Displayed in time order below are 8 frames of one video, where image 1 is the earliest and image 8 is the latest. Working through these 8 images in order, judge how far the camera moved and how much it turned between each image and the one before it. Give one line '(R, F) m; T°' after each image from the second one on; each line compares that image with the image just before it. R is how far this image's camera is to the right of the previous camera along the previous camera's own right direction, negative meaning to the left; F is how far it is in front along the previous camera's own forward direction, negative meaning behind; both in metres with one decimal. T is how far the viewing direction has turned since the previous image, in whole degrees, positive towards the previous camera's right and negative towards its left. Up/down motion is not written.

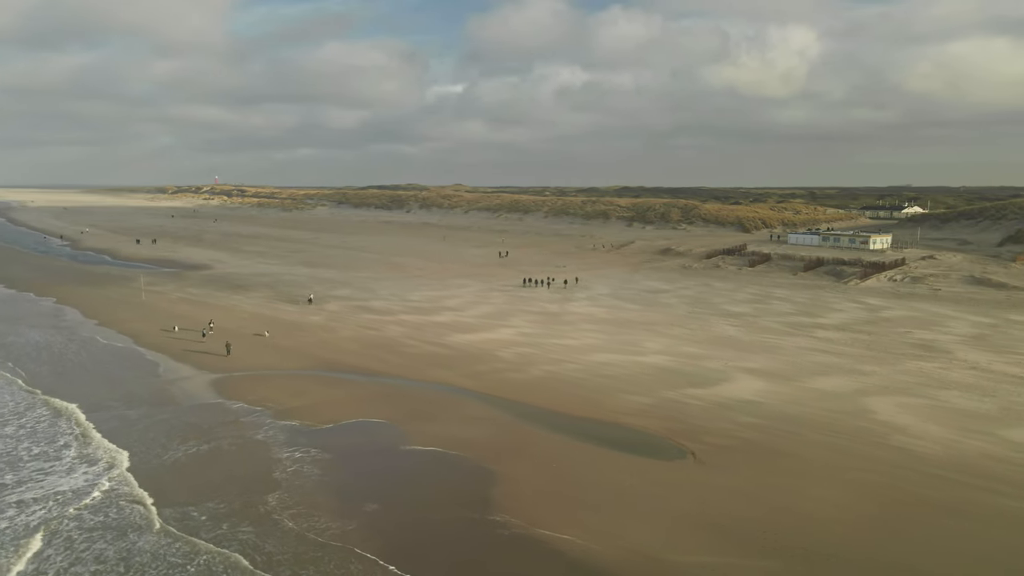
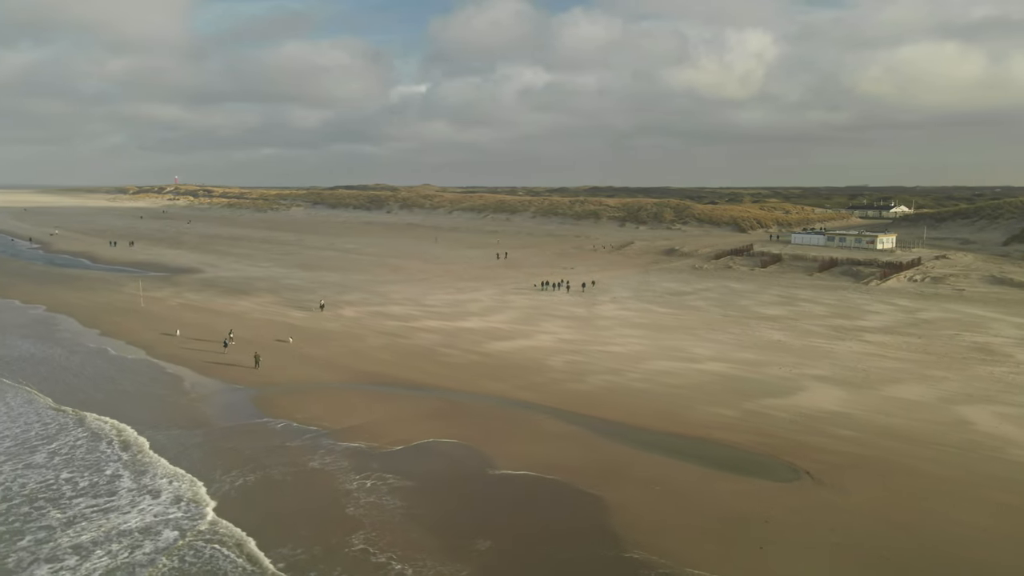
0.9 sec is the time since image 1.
(-2.7, +1.5) m; +3°
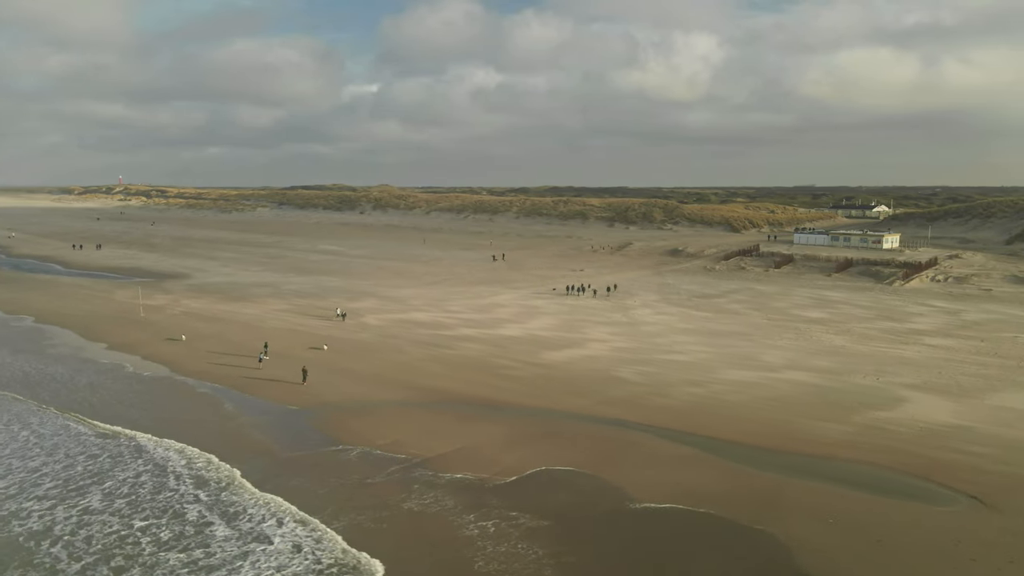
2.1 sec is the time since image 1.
(-3.4, +1.8) m; +3°
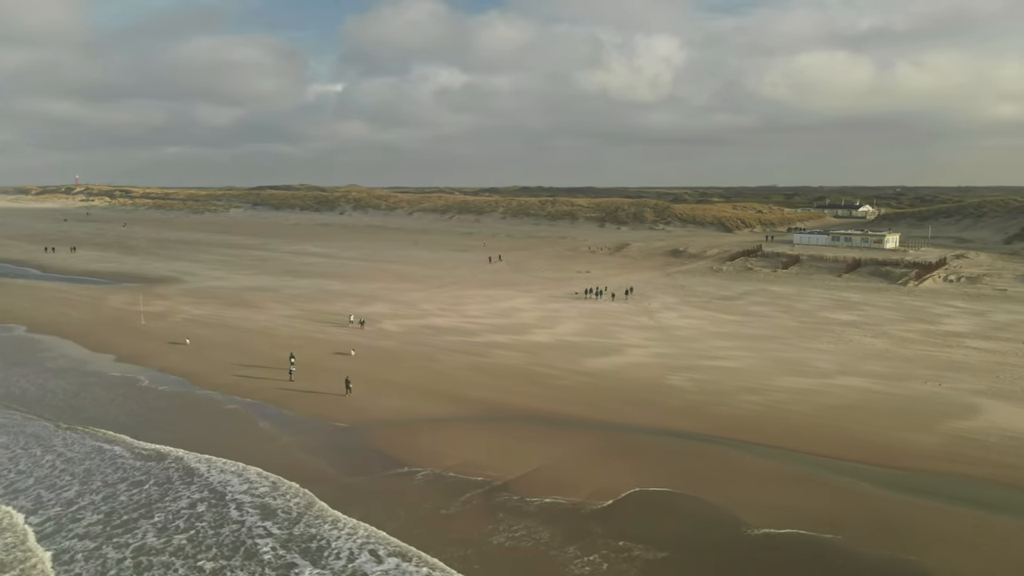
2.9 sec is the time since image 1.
(-2.4, +1.2) m; +2°
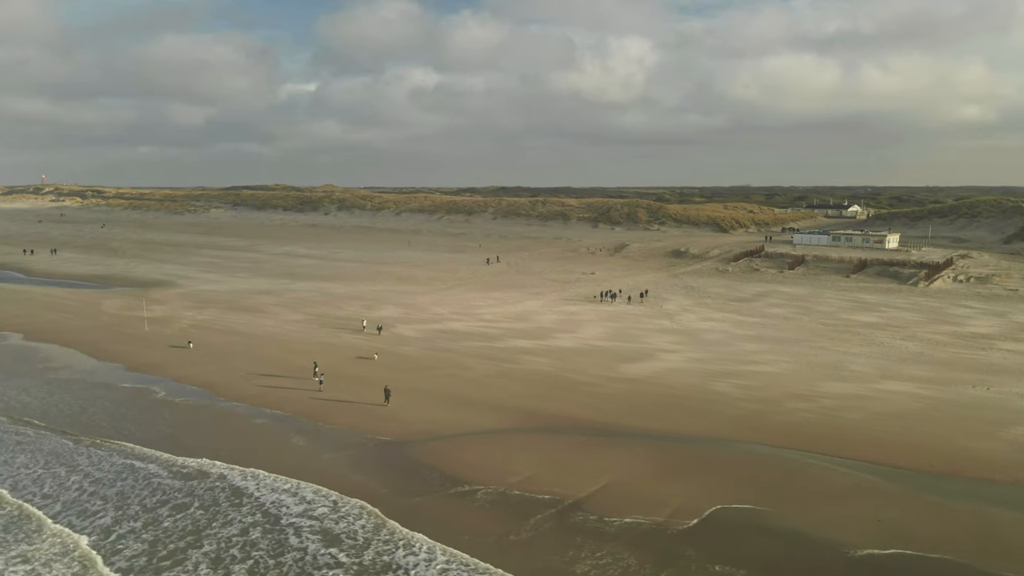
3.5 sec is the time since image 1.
(-1.8, +0.9) m; +2°
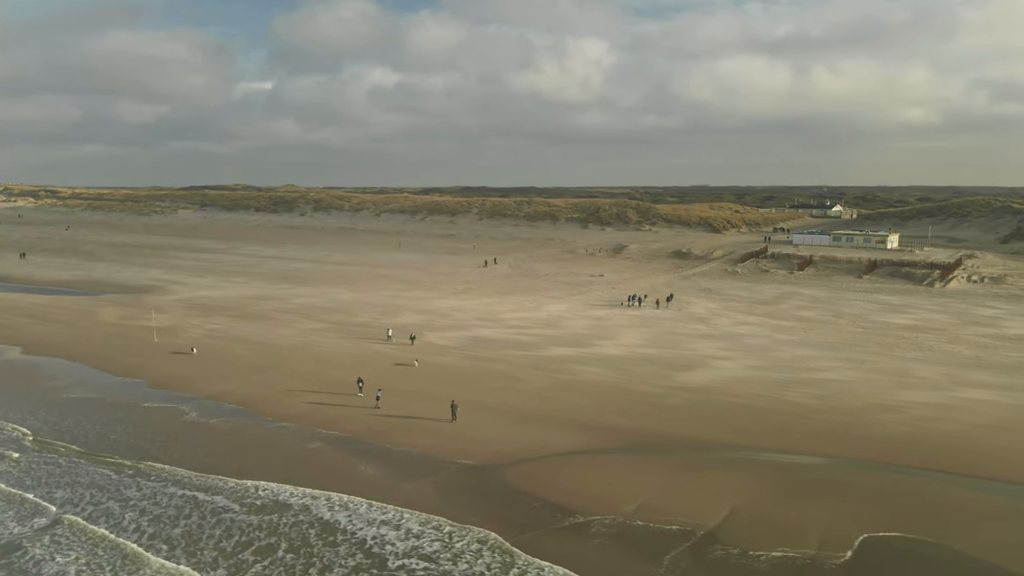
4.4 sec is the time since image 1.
(-2.8, +1.4) m; +3°
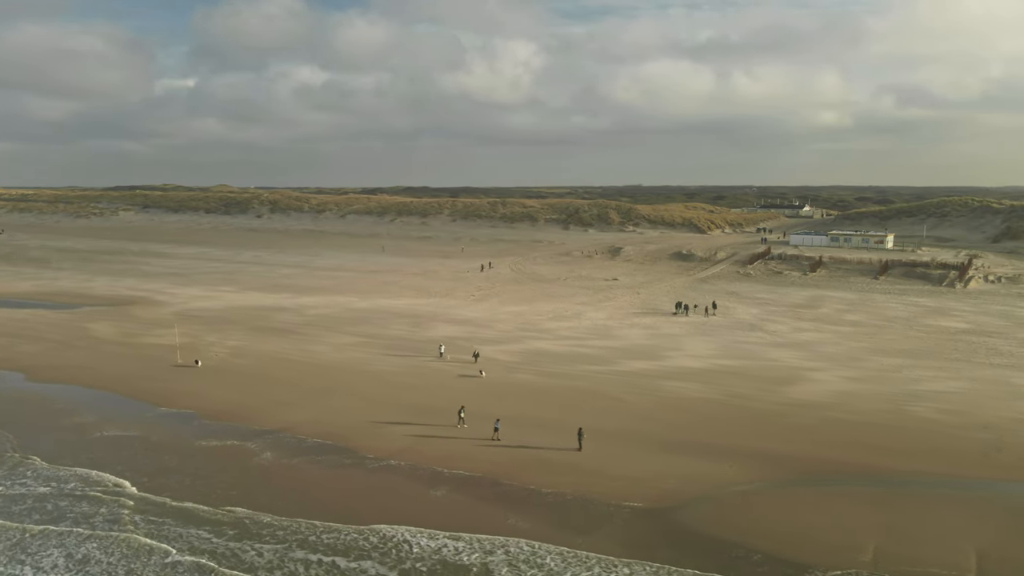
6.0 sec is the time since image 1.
(-4.4, +2.2) m; +5°
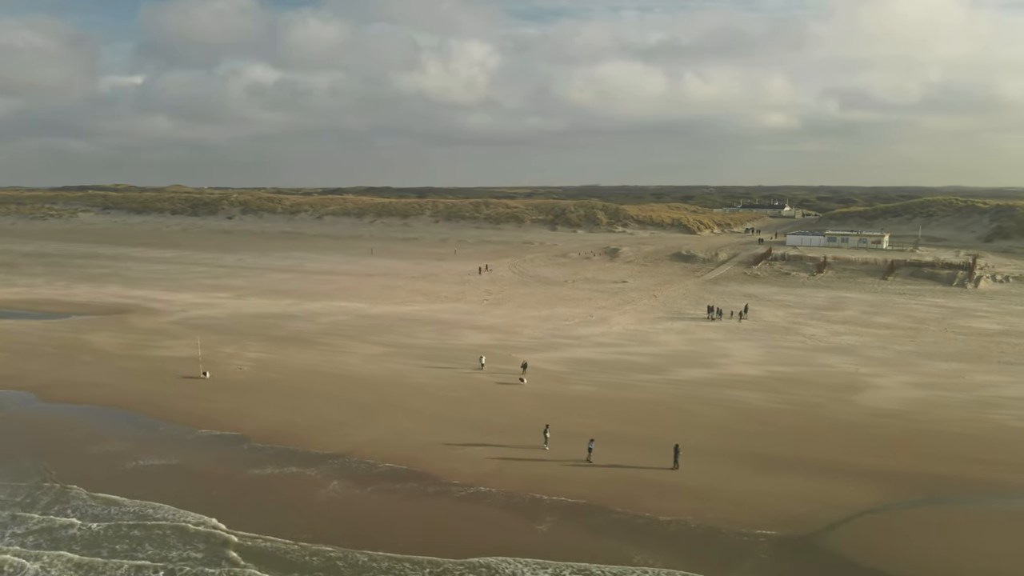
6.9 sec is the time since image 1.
(-2.8, +1.3) m; +3°
